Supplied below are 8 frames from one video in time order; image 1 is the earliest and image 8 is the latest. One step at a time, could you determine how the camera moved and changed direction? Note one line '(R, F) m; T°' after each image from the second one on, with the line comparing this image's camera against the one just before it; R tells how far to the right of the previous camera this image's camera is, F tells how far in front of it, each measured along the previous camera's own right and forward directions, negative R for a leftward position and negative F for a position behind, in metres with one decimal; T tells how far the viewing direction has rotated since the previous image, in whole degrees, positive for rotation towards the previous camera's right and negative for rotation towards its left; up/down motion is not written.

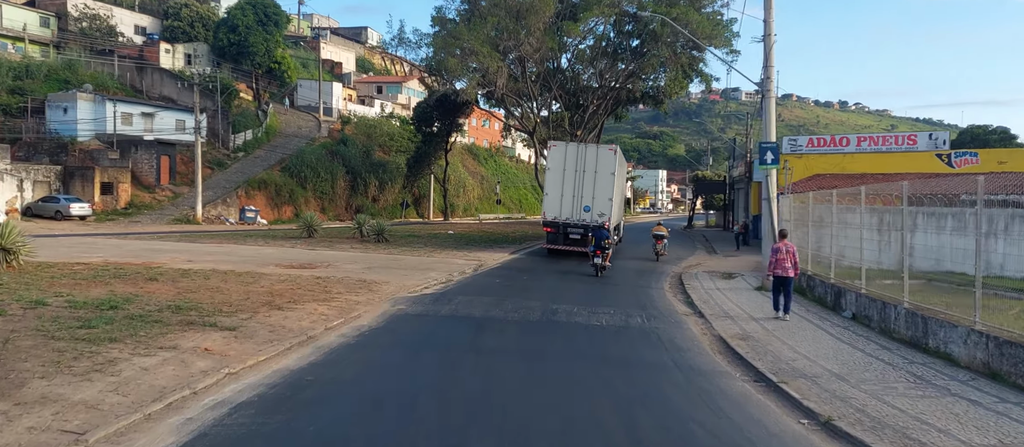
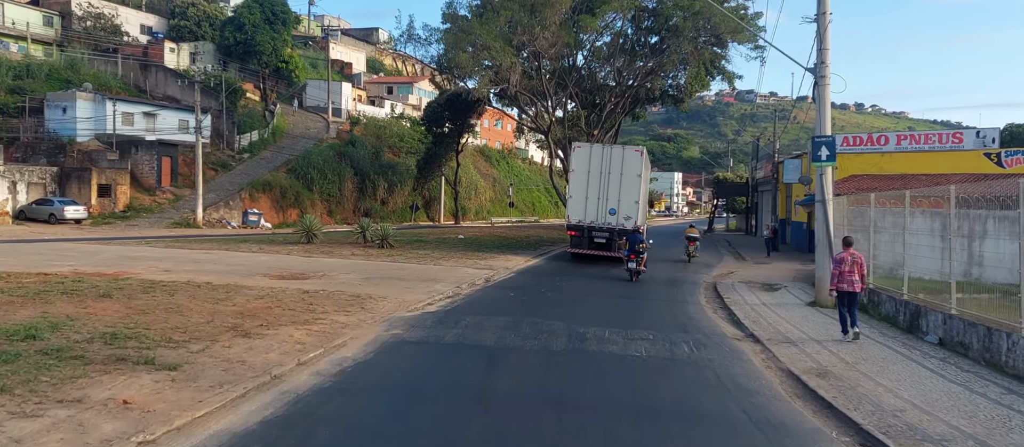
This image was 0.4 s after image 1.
(-0.1, +1.8) m; -1°
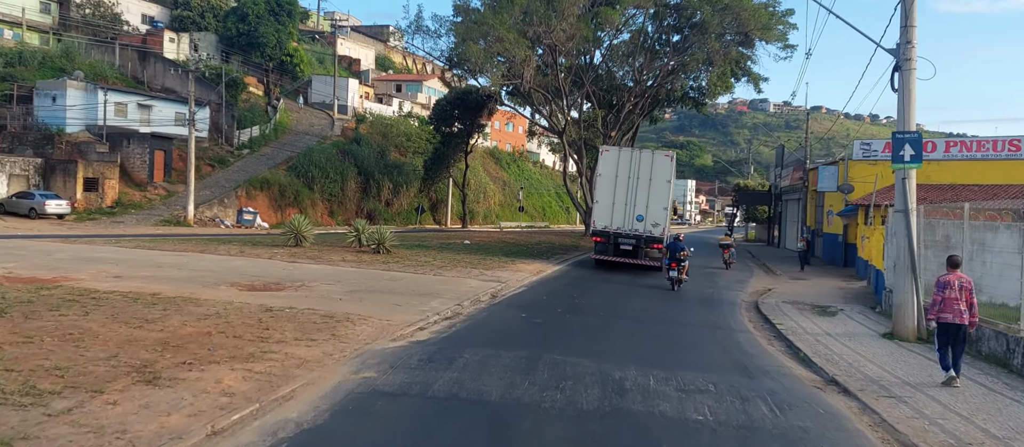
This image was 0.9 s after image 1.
(-0.1, +2.3) m; -1°
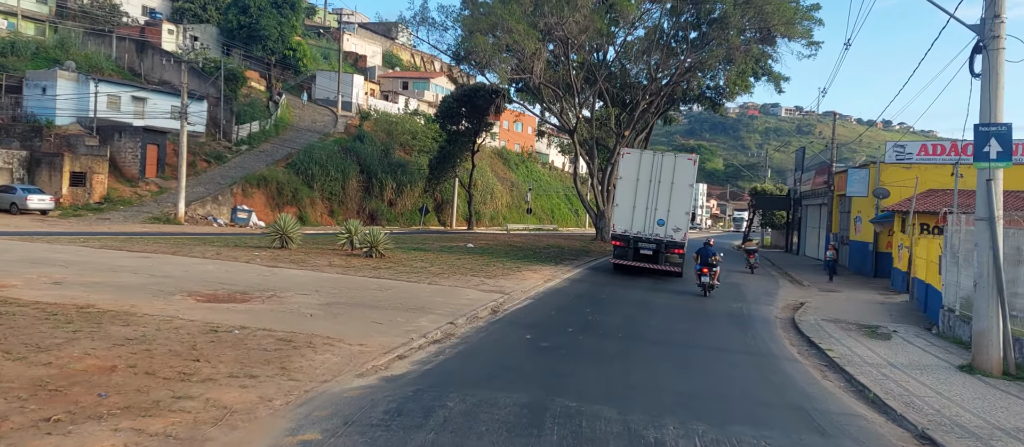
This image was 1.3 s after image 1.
(+0.1, +1.8) m; -1°
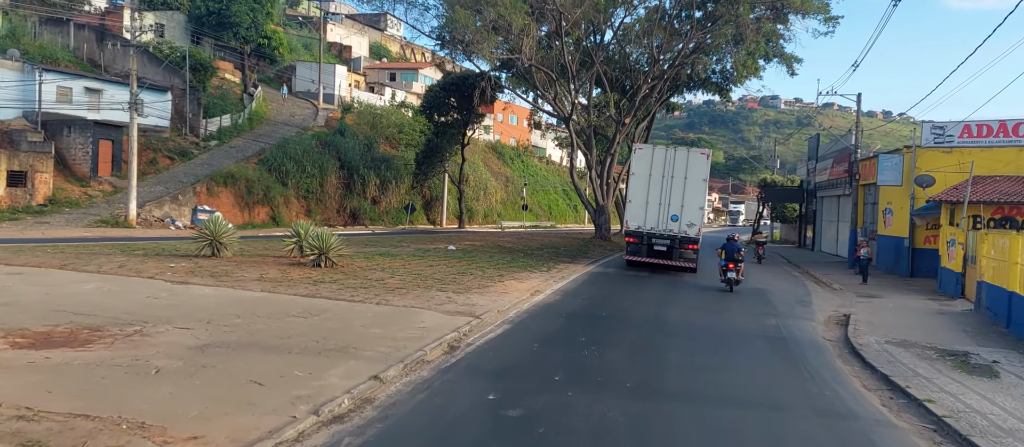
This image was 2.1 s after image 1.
(+0.4, +3.2) m; 0°
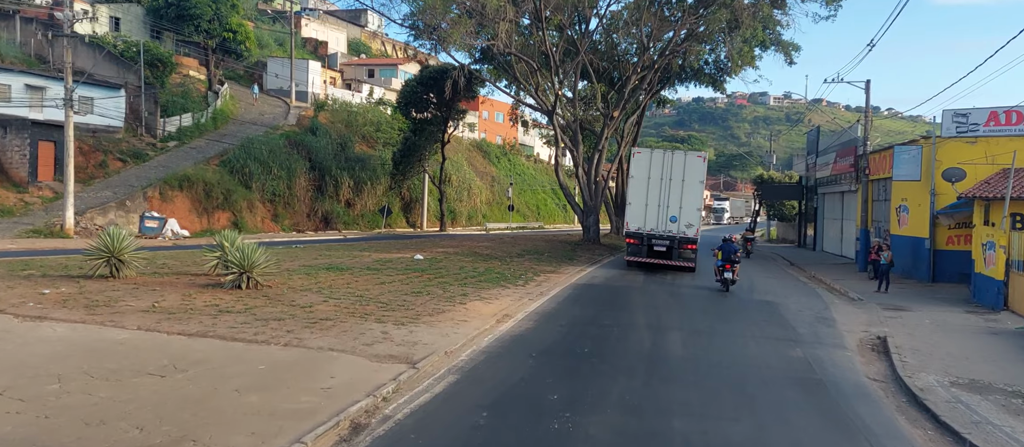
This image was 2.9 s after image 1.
(+0.5, +2.6) m; +1°
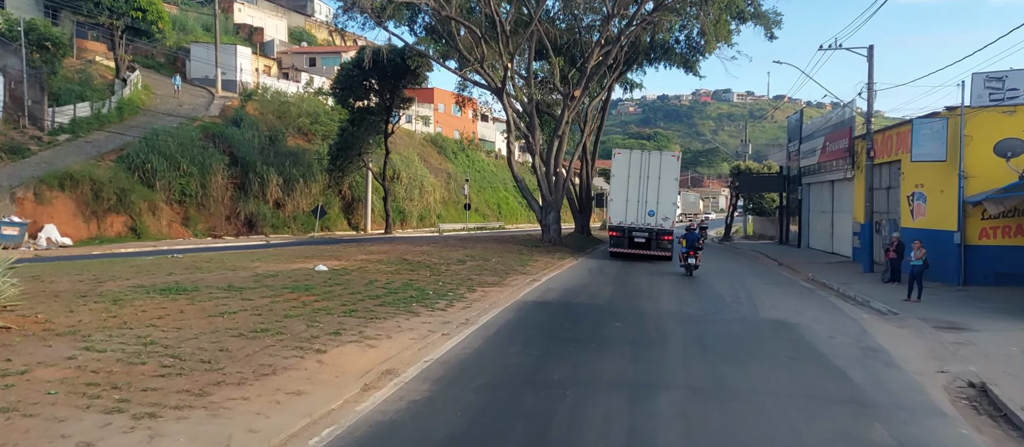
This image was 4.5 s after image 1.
(+0.8, +4.4) m; +3°
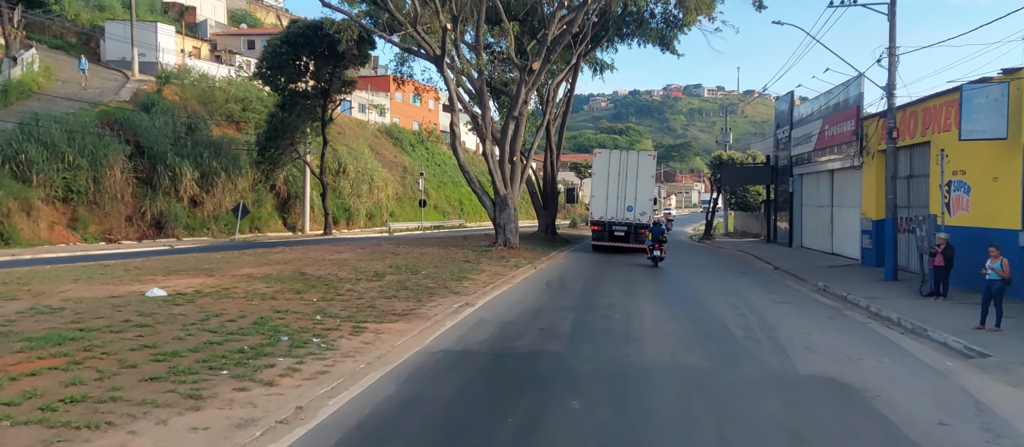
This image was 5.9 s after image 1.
(+0.9, +4.4) m; +2°
